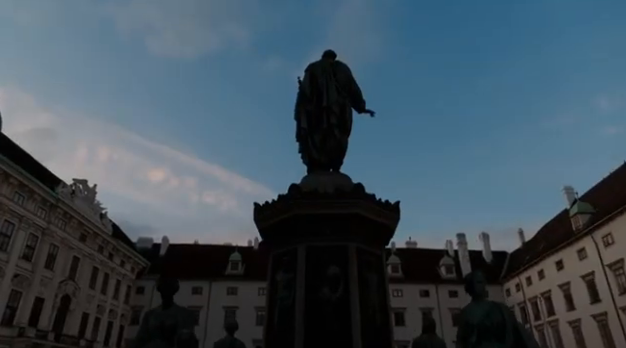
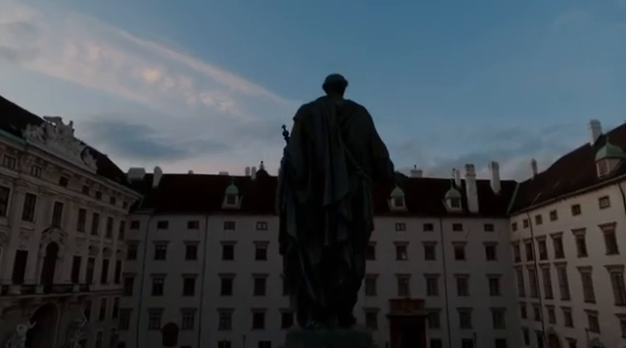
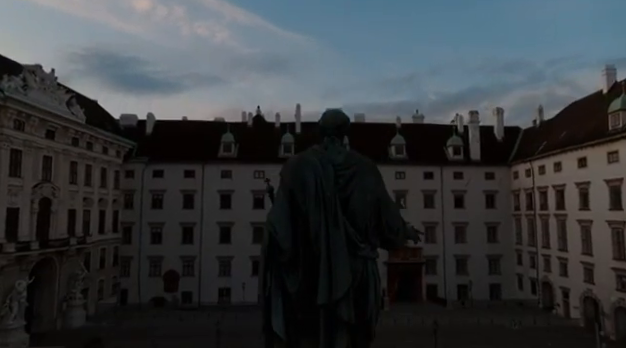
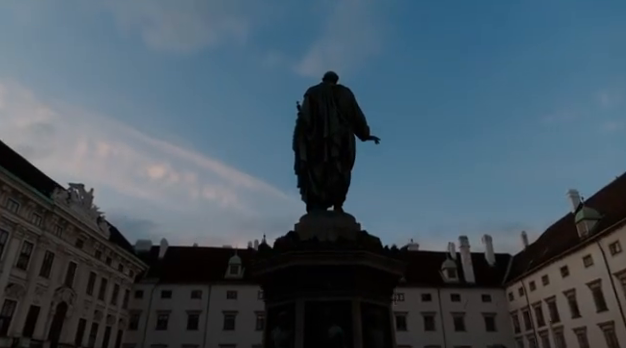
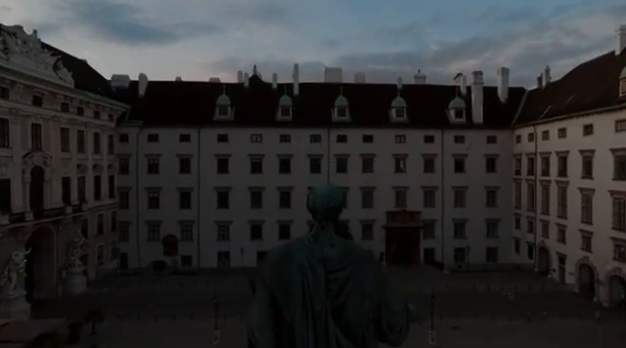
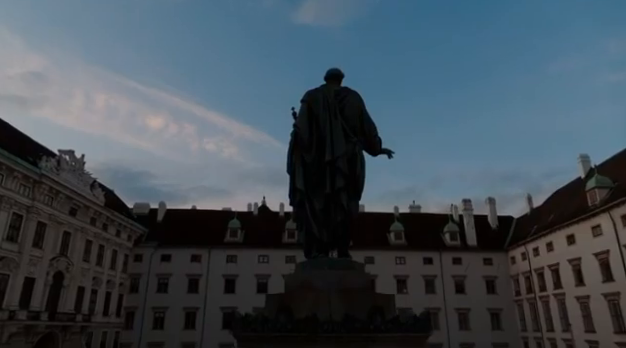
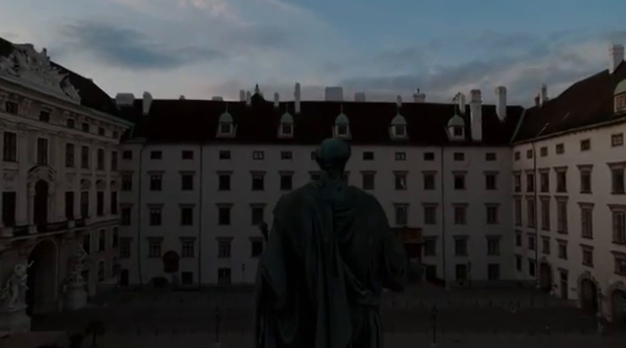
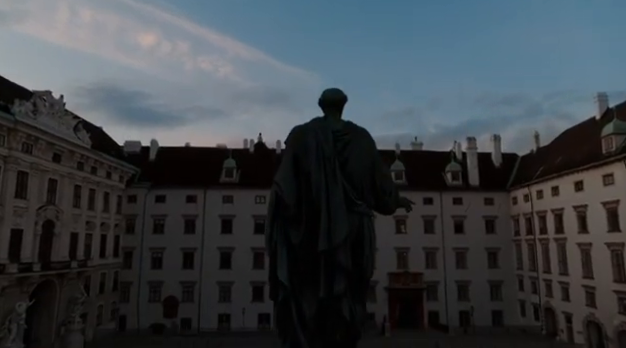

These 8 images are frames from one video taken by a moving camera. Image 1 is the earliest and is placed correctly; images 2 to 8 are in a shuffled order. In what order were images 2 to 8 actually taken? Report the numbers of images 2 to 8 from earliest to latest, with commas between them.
4, 6, 2, 8, 3, 7, 5
